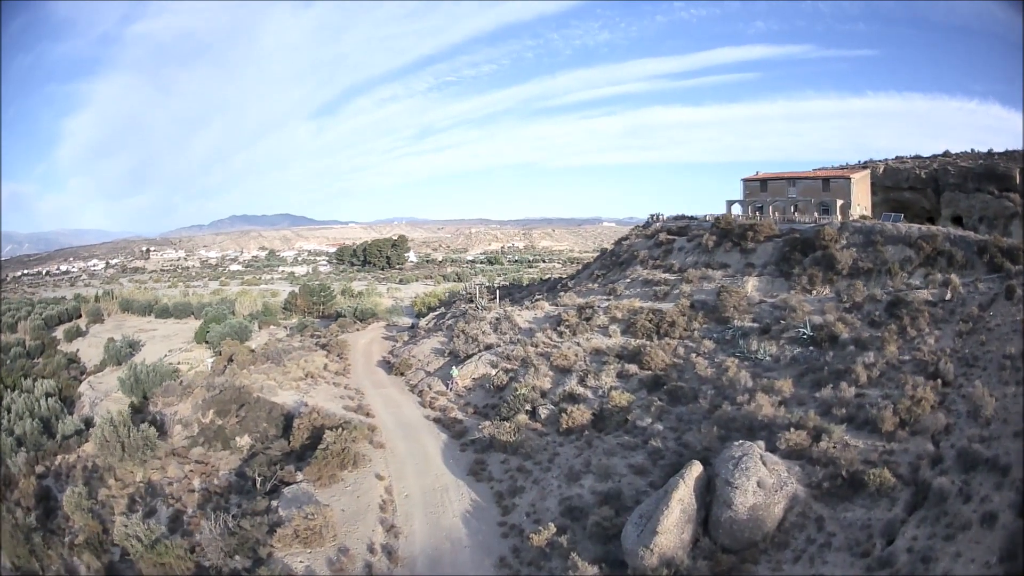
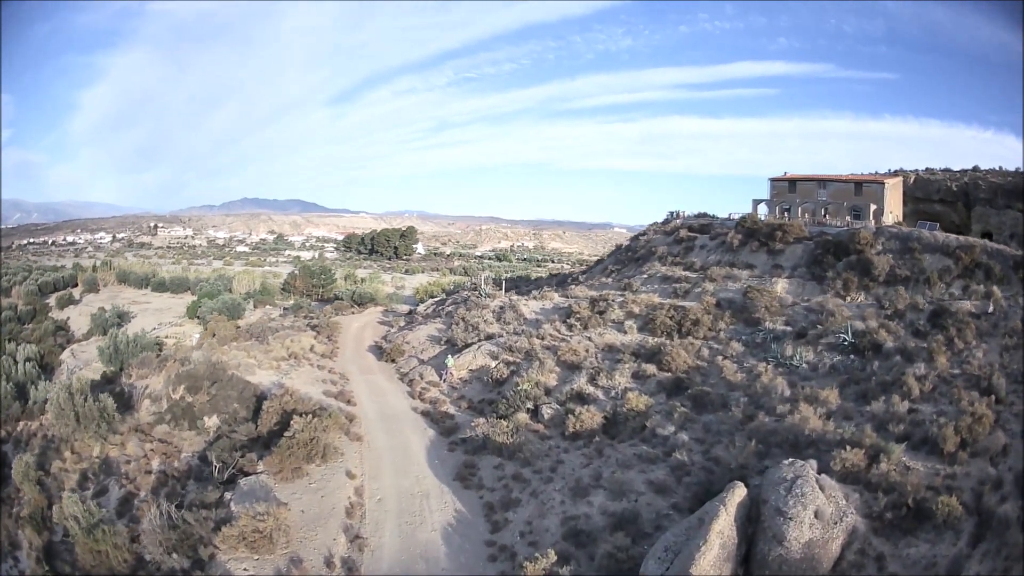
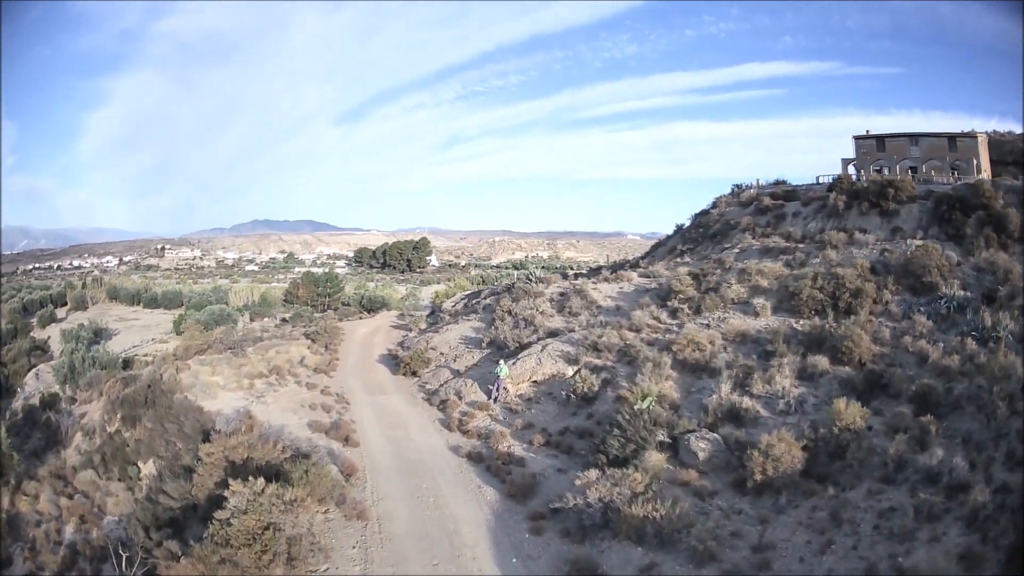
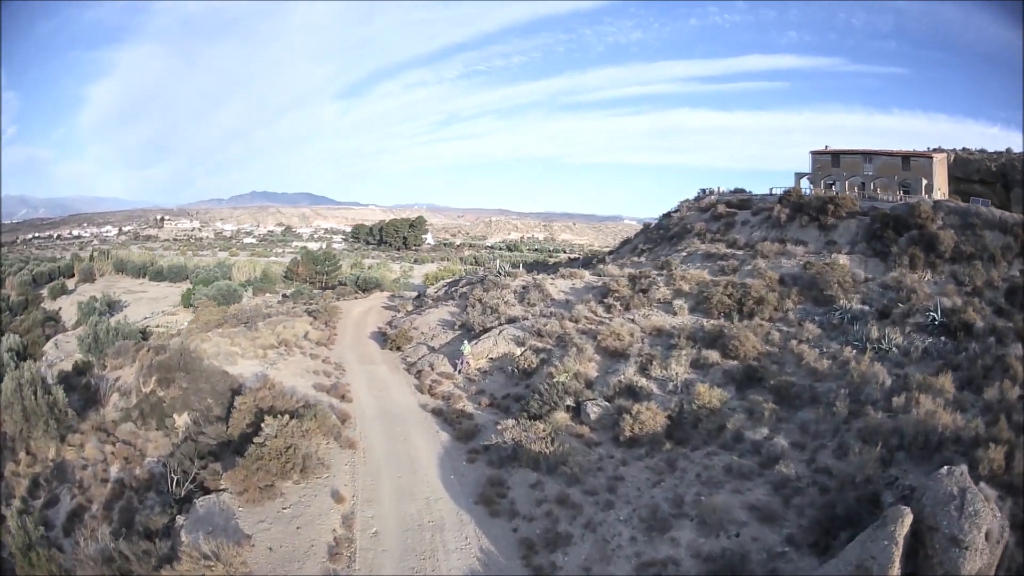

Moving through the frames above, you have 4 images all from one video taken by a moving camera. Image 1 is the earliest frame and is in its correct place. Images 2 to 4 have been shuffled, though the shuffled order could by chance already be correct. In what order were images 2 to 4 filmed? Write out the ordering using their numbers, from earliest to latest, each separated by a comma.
2, 4, 3
